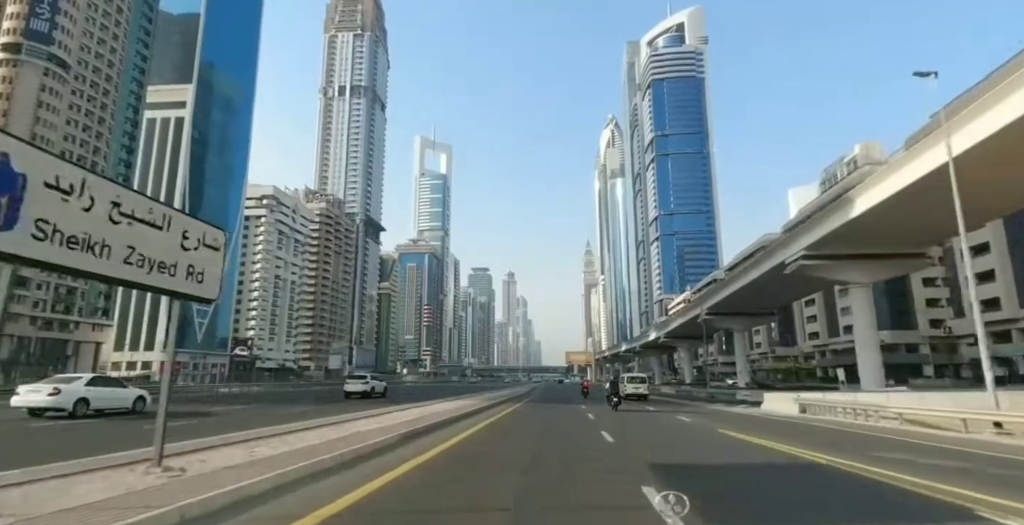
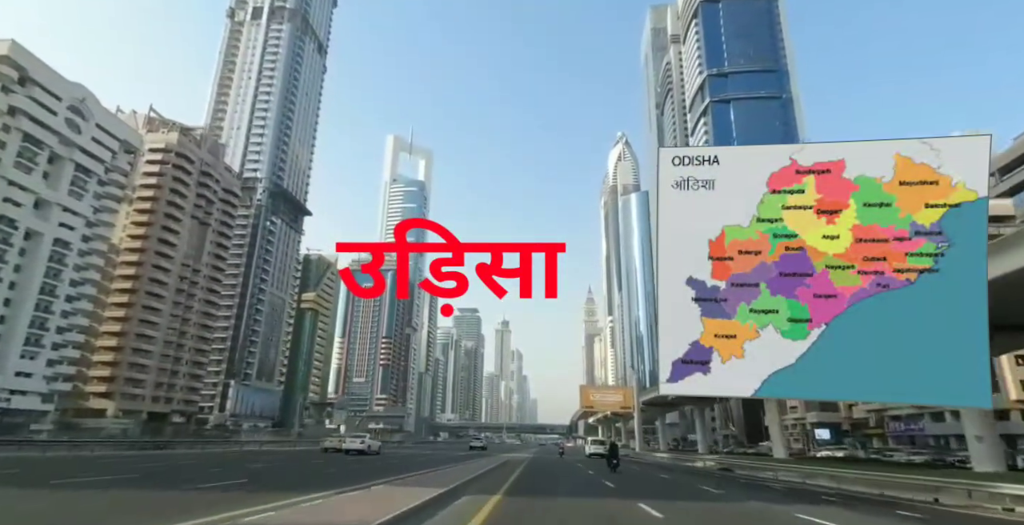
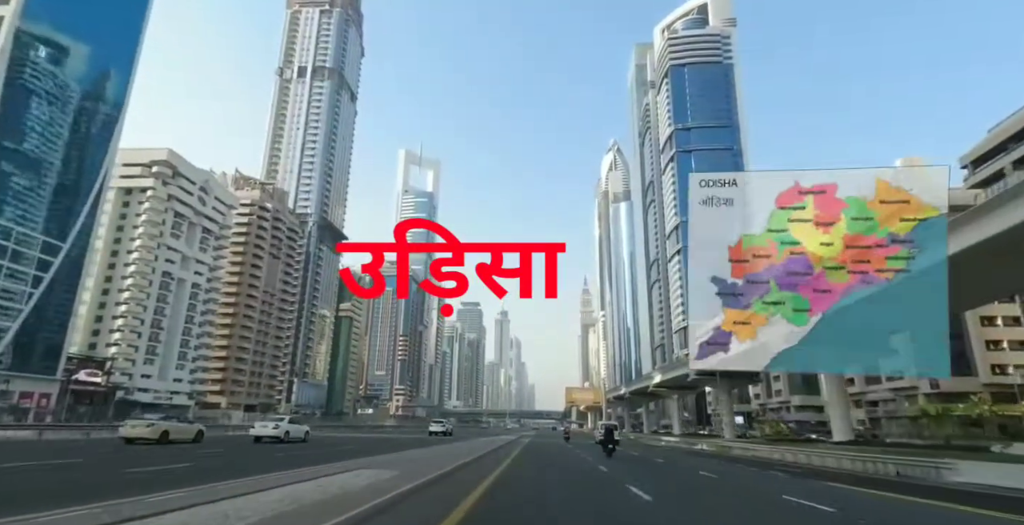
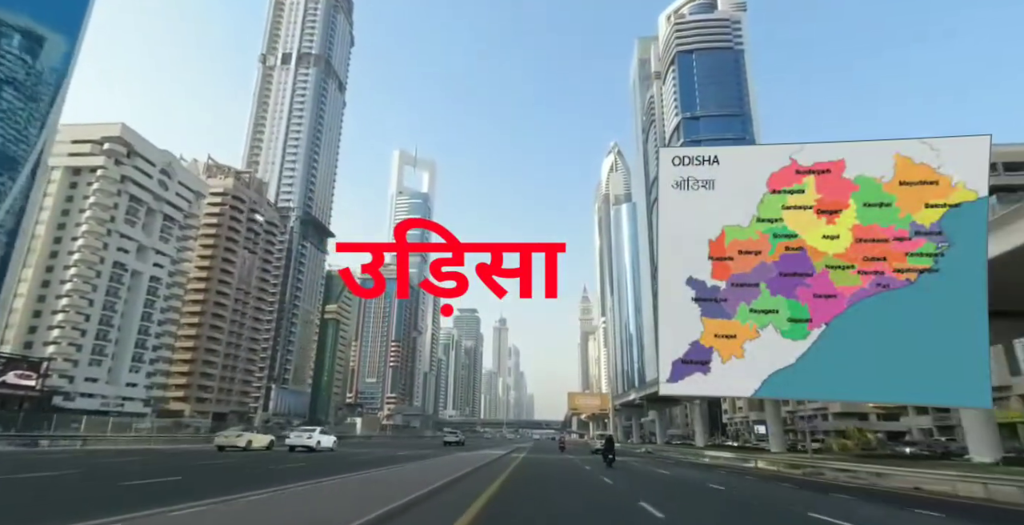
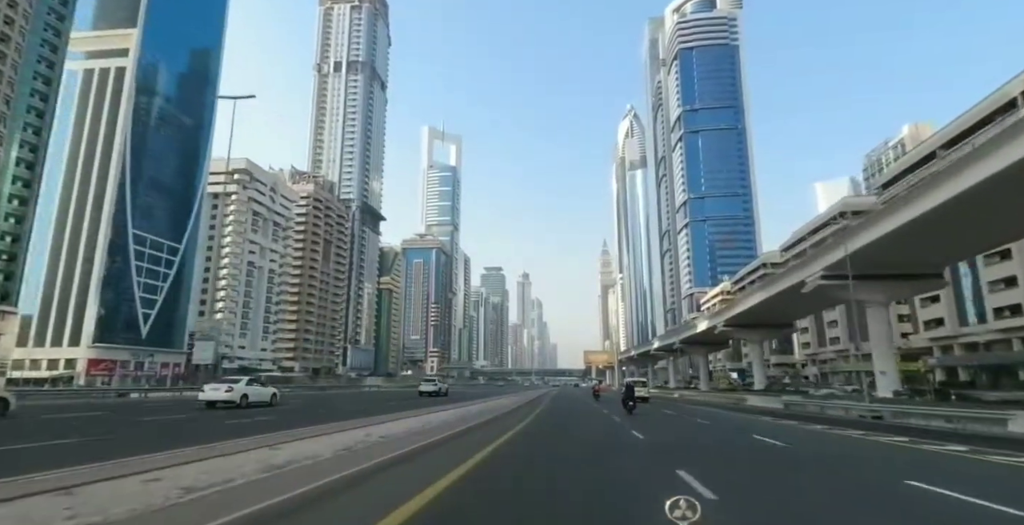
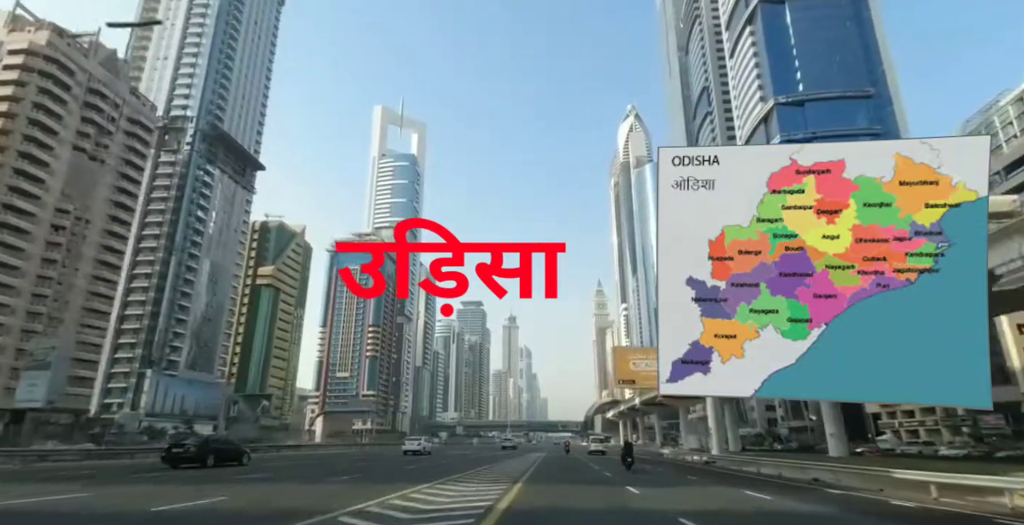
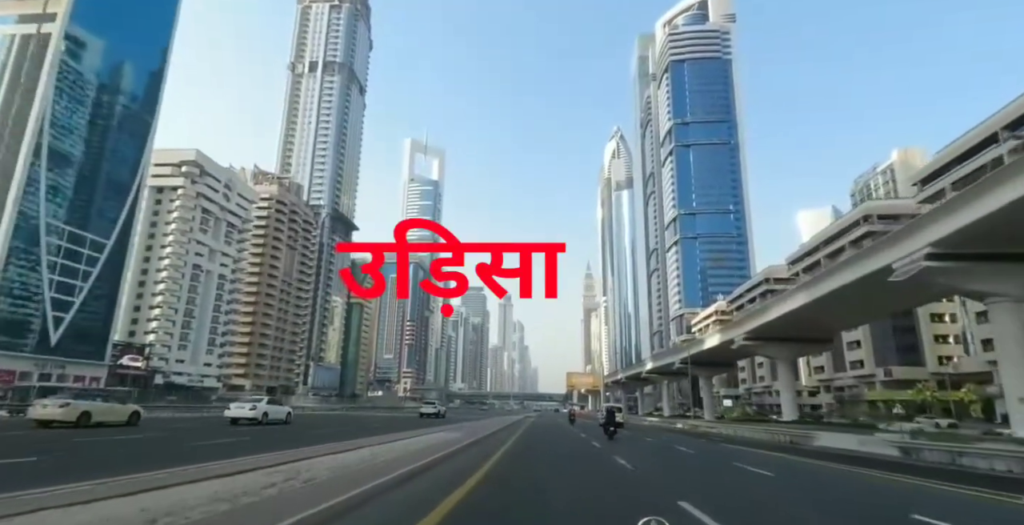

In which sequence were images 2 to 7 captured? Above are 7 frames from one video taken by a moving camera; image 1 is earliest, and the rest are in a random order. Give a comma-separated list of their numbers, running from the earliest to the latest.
5, 7, 3, 4, 2, 6
